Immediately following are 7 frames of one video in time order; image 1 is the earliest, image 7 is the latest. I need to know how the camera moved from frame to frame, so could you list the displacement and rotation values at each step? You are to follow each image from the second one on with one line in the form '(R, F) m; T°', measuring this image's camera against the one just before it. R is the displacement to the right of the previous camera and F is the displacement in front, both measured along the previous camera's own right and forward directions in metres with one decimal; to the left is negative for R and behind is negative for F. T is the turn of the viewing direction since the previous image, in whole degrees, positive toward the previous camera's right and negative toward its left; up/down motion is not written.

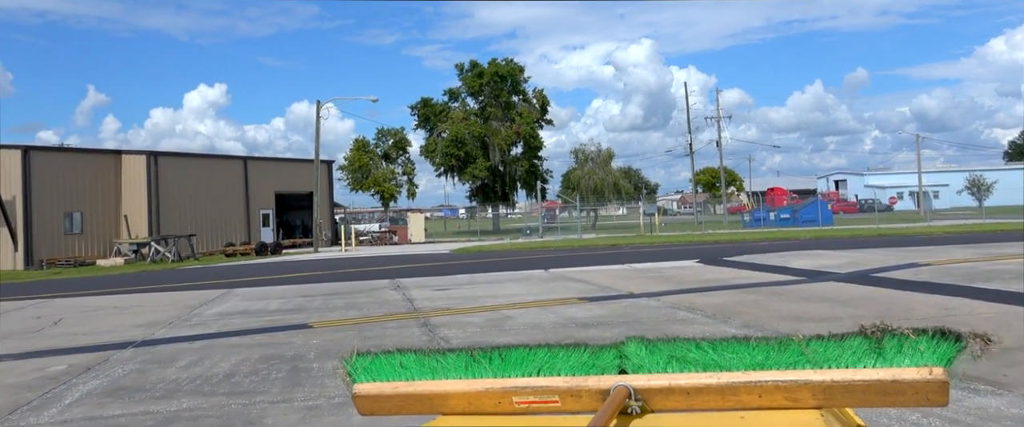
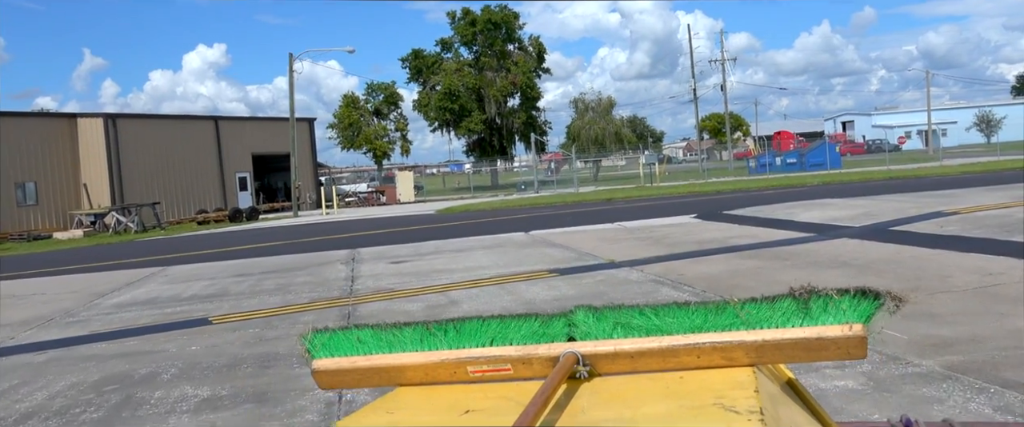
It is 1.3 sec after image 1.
(+0.9, +2.4) m; -1°
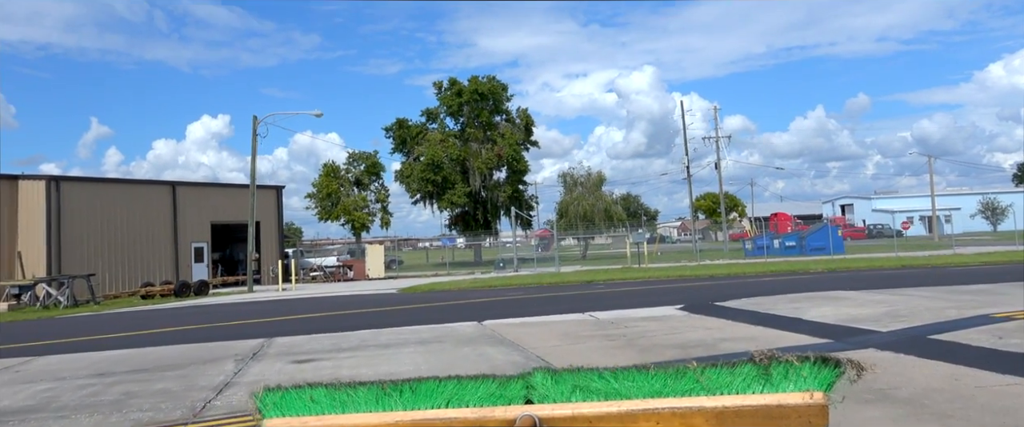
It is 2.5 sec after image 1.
(+0.9, +3.0) m; 0°
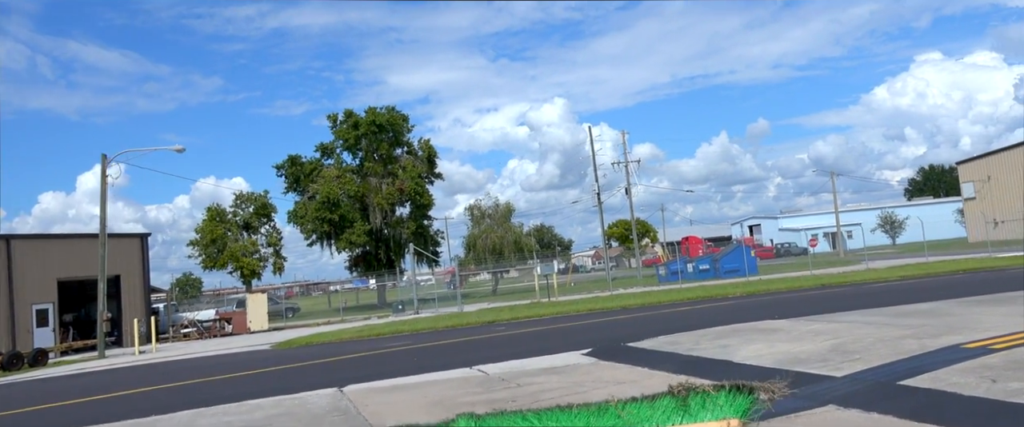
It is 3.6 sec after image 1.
(+0.9, +2.9) m; +6°
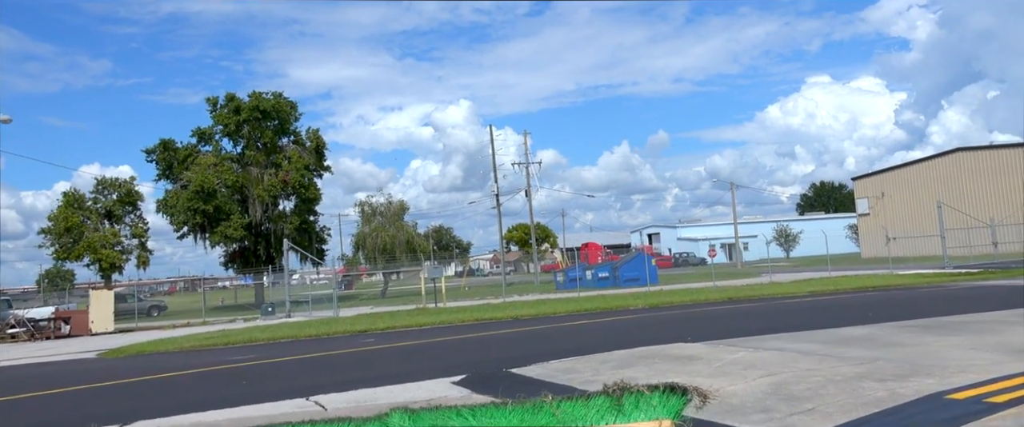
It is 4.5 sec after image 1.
(+0.6, +2.8) m; +7°
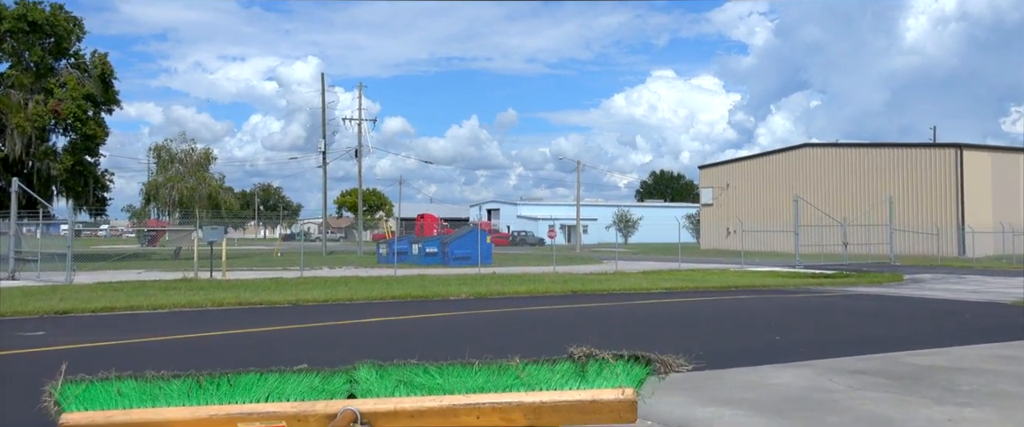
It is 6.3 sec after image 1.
(+1.1, +5.2) m; +12°
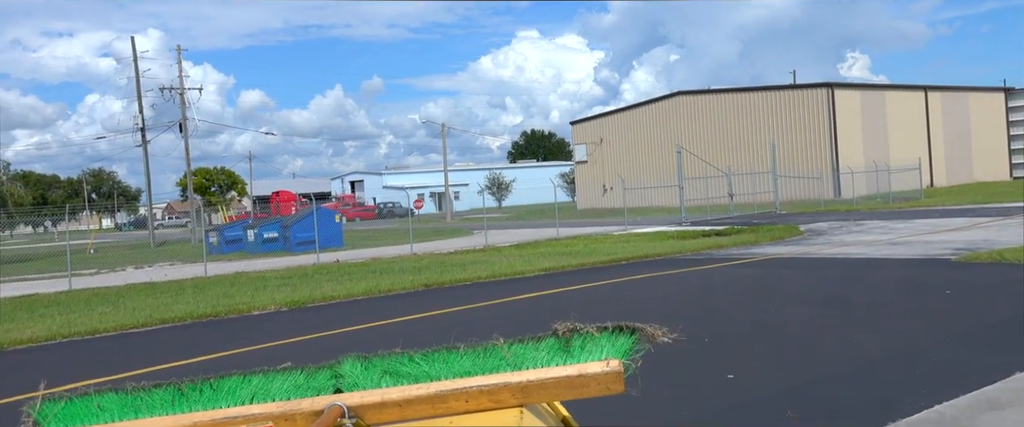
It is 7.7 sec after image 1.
(+0.9, +4.4) m; +9°
